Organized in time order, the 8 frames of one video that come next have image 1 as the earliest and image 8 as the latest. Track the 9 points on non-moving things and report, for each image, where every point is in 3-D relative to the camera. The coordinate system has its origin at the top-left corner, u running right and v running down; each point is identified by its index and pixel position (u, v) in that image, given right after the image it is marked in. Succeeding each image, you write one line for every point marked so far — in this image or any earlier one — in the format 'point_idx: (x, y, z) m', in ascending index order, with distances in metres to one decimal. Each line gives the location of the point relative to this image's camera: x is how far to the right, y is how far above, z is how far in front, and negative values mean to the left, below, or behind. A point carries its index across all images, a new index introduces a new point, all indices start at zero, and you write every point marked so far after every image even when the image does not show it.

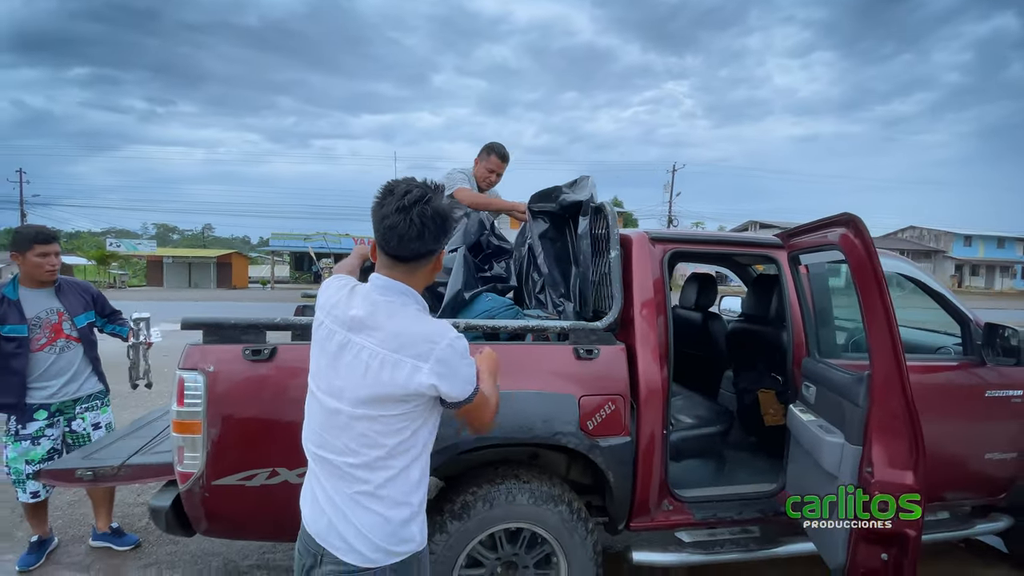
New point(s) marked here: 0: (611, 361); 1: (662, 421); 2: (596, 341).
0: (+0.4, -0.3, +2.2) m
1: (+0.7, -0.6, +2.2) m
2: (+0.4, -0.2, +2.2) m
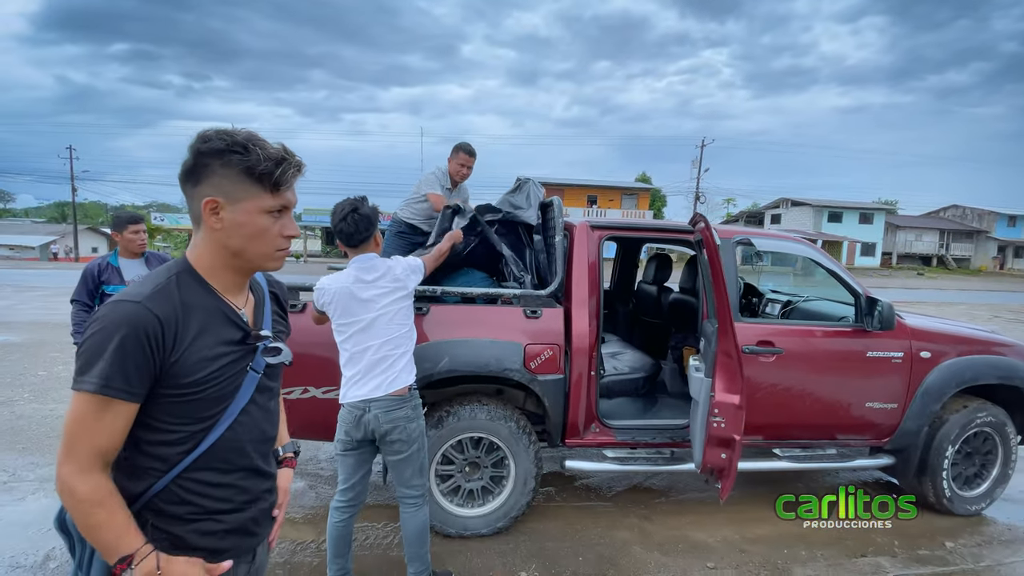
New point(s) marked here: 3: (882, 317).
0: (+0.2, -0.2, +2.9) m
1: (+0.5, -0.5, +2.9) m
2: (+0.2, -0.1, +2.9) m
3: (+2.3, -0.2, +3.0) m
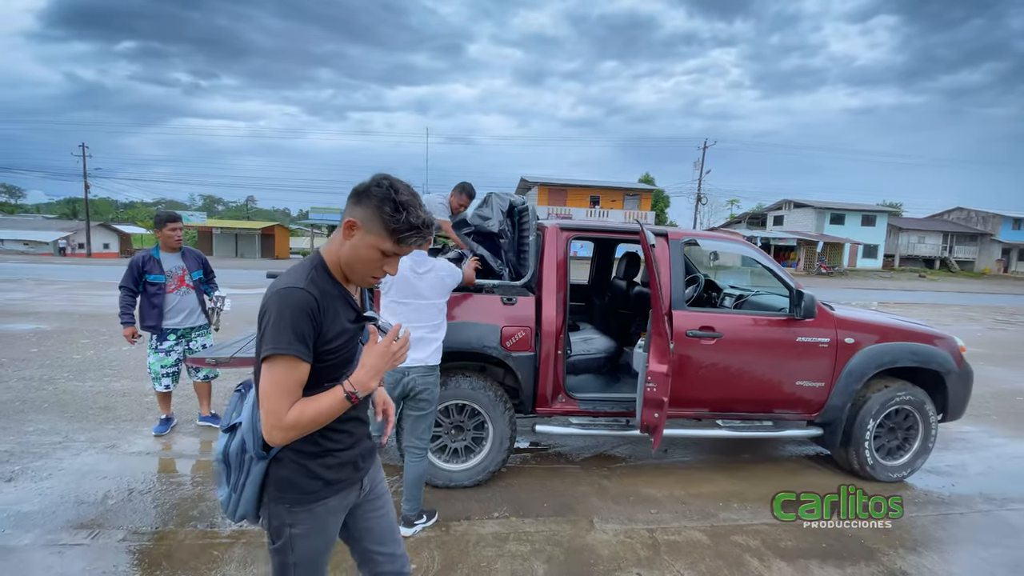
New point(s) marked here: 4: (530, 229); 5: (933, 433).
0: (+0.1, -0.1, +3.4) m
1: (+0.3, -0.4, +3.4) m
2: (0.0, 0.0, +3.5) m
3: (+2.1, -0.1, +3.6) m
4: (+0.1, +0.4, +3.6) m
5: (+3.3, -1.1, +3.7) m
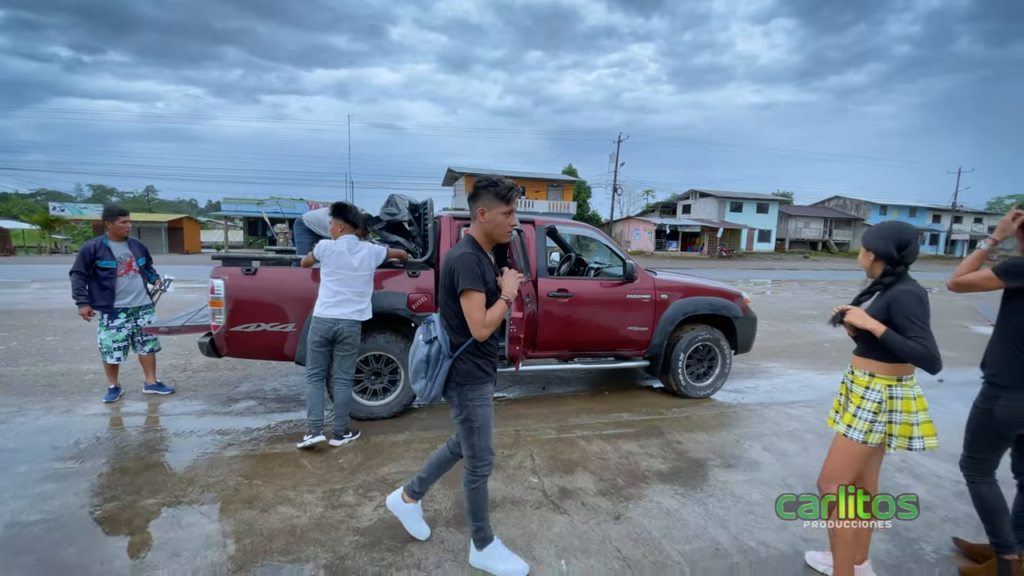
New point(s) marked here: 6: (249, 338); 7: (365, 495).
0: (-0.8, +0.1, +4.5) m
1: (-0.6, -0.2, +4.5) m
2: (-0.9, +0.2, +4.5) m
3: (+1.2, +0.2, +4.9) m
4: (-0.8, +0.7, +4.7) m
5: (+2.3, -0.8, +5.2) m
6: (-2.3, -0.5, +4.2) m
7: (-0.9, -1.3, +3.1) m
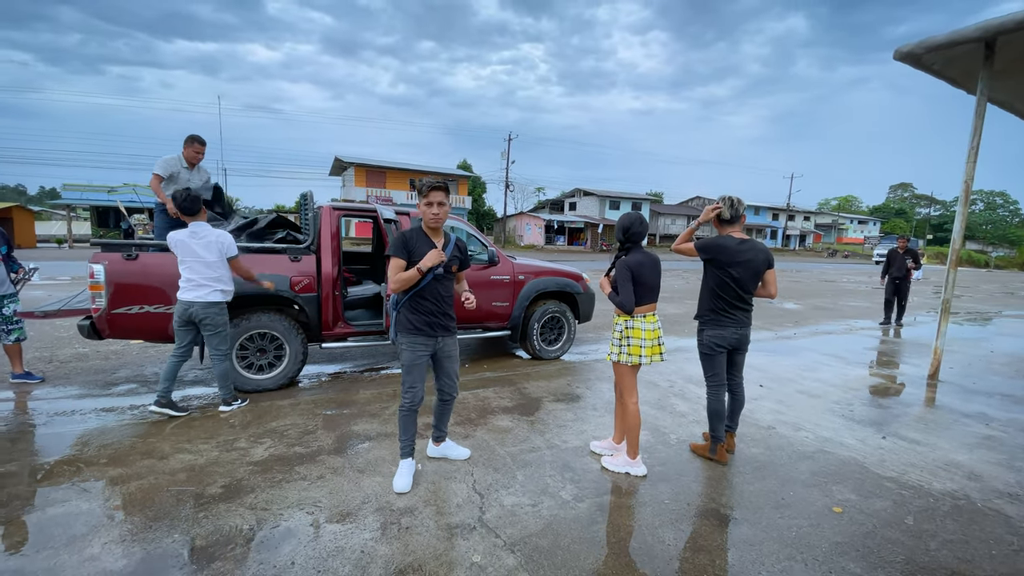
0: (-2.2, +0.3, +5.1) m
1: (-1.9, 0.0, +5.1) m
2: (-2.2, +0.4, +5.1) m
3: (-0.3, +0.4, +5.9) m
4: (-2.2, +0.9, +5.2) m
5: (+0.8, -0.6, +6.4) m
6: (-3.5, -0.3, +4.4) m
7: (-2.0, -1.2, +3.7) m
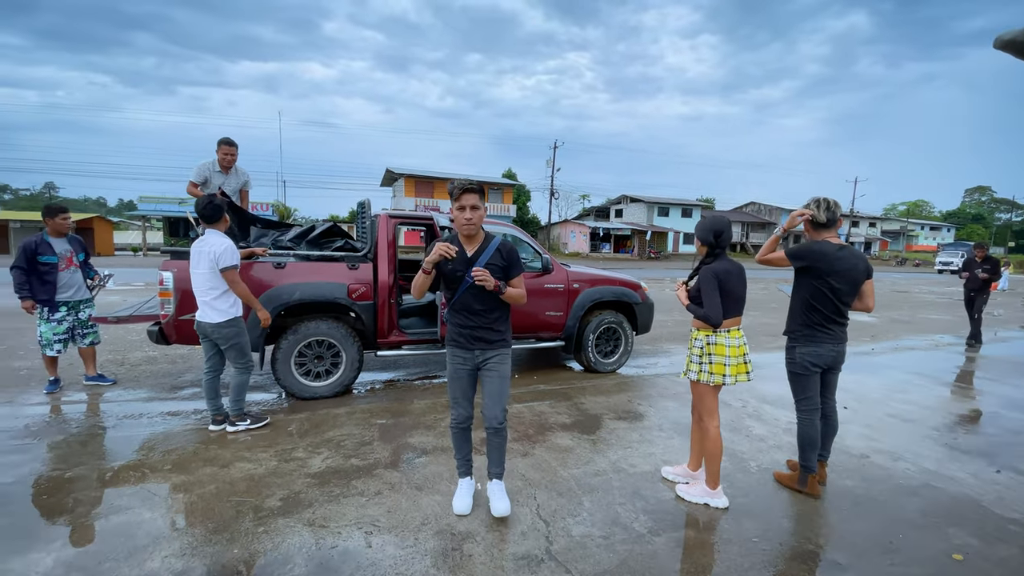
0: (-1.6, +0.2, +5.0) m
1: (-1.3, -0.1, +5.1) m
2: (-1.6, +0.3, +5.0) m
3: (+0.4, +0.3, +5.7) m
4: (-1.6, +0.8, +5.2) m
5: (+1.5, -0.7, +6.1) m
6: (-3.0, -0.4, +4.5) m
7: (-1.5, -1.2, +3.6) m
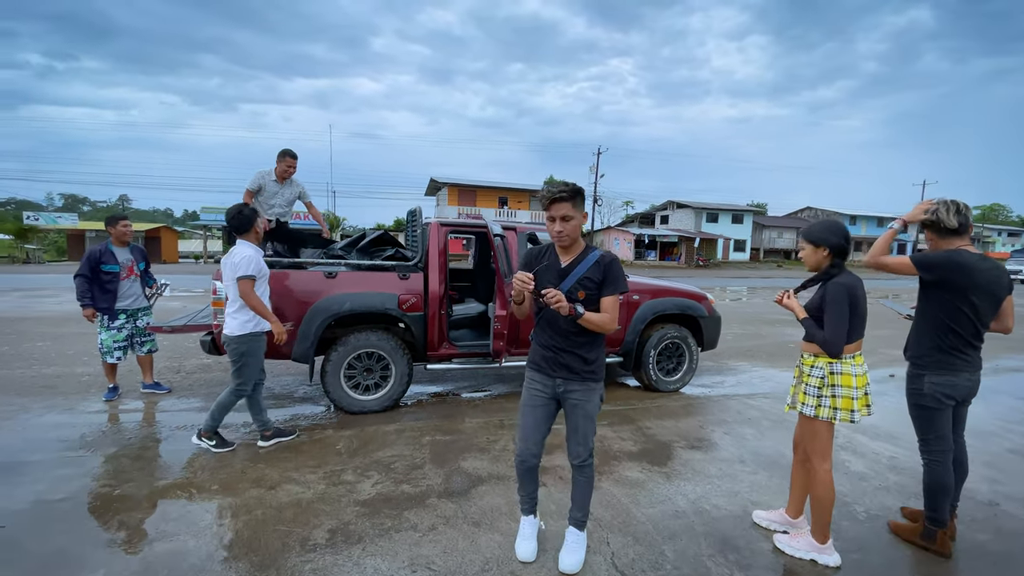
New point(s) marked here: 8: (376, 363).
0: (-1.0, +0.1, +4.8) m
1: (-0.7, -0.2, +4.9) m
2: (-1.0, +0.2, +4.8) m
3: (+1.0, +0.2, +5.3) m
4: (-1.0, +0.7, +5.0) m
5: (+2.2, -0.8, +5.7) m
6: (-2.5, -0.5, +4.5) m
7: (-1.1, -1.3, +3.4) m
8: (-1.4, -0.7, +4.8) m
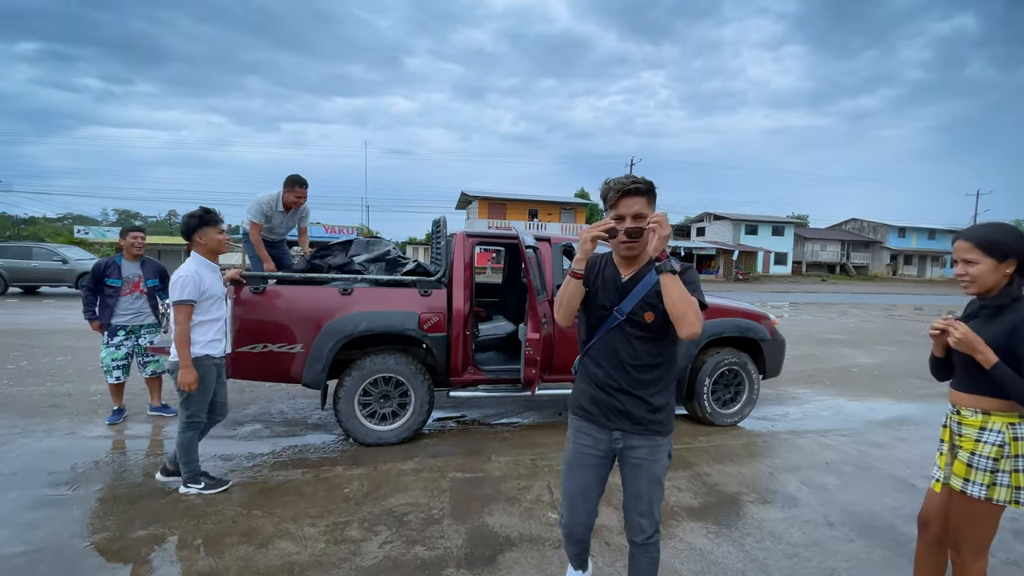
0: (-0.7, -0.1, +4.3) m
1: (-0.4, -0.4, +4.3) m
2: (-0.7, 0.0, +4.4) m
3: (+1.3, 0.0, +4.7) m
4: (-0.7, +0.5, +4.6) m
5: (+2.5, -1.0, +4.9) m
6: (-2.2, -0.6, +4.0) m
7: (-0.8, -1.4, +2.9) m
8: (-1.1, -0.9, +4.3) m
